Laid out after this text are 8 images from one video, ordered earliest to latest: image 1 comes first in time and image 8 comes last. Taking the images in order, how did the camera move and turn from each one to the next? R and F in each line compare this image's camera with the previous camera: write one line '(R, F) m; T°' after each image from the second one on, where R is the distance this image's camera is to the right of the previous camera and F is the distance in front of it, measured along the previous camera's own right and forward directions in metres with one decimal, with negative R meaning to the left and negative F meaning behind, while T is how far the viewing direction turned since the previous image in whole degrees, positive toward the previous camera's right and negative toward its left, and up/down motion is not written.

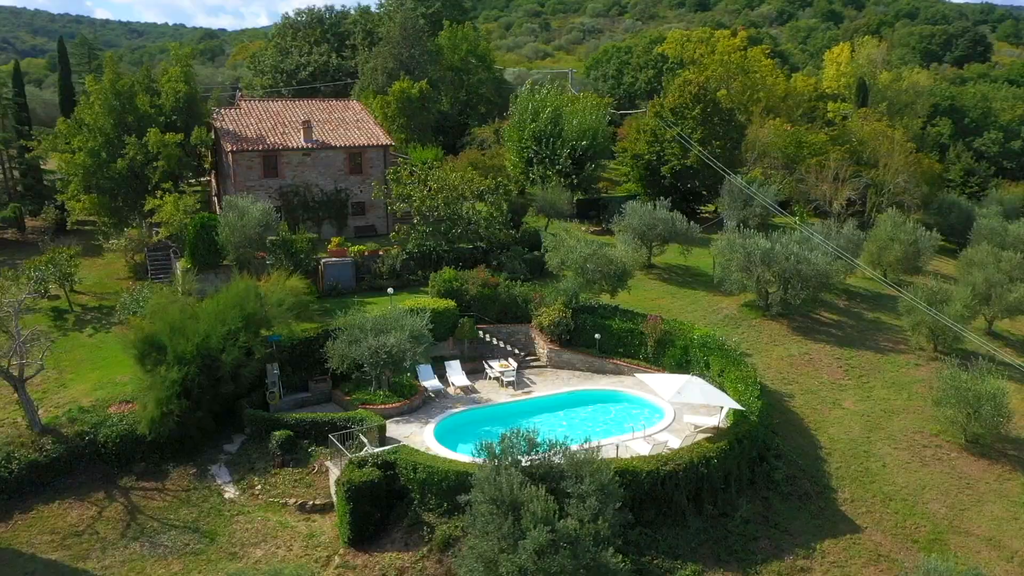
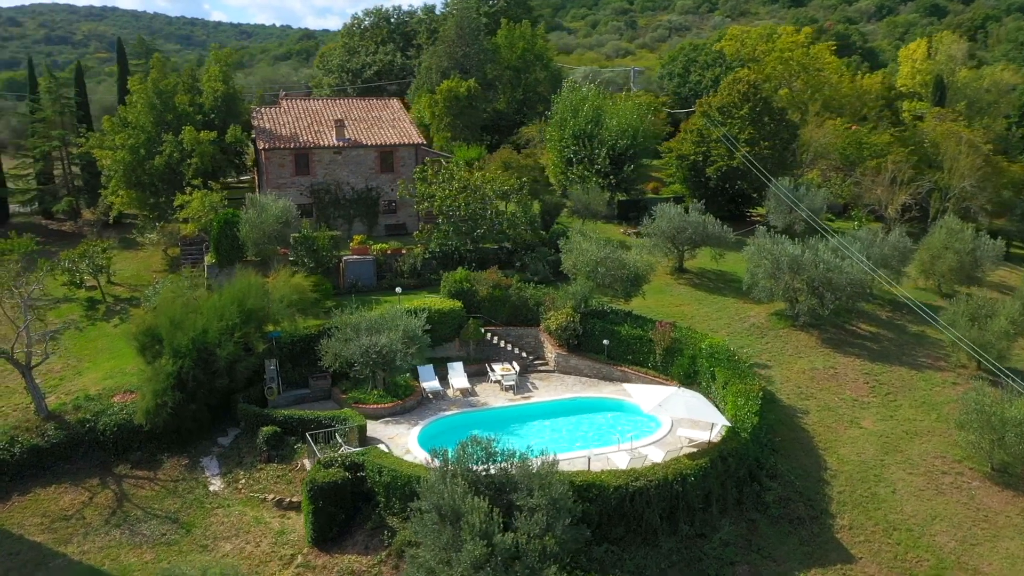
(+2.7, +0.6) m; -6°
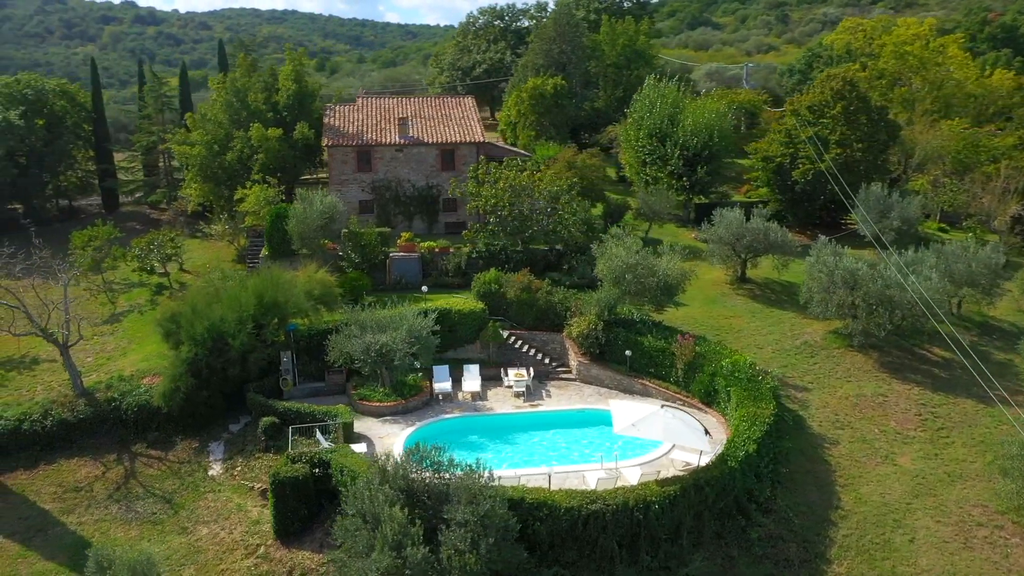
(+4.0, +1.0) m; -10°
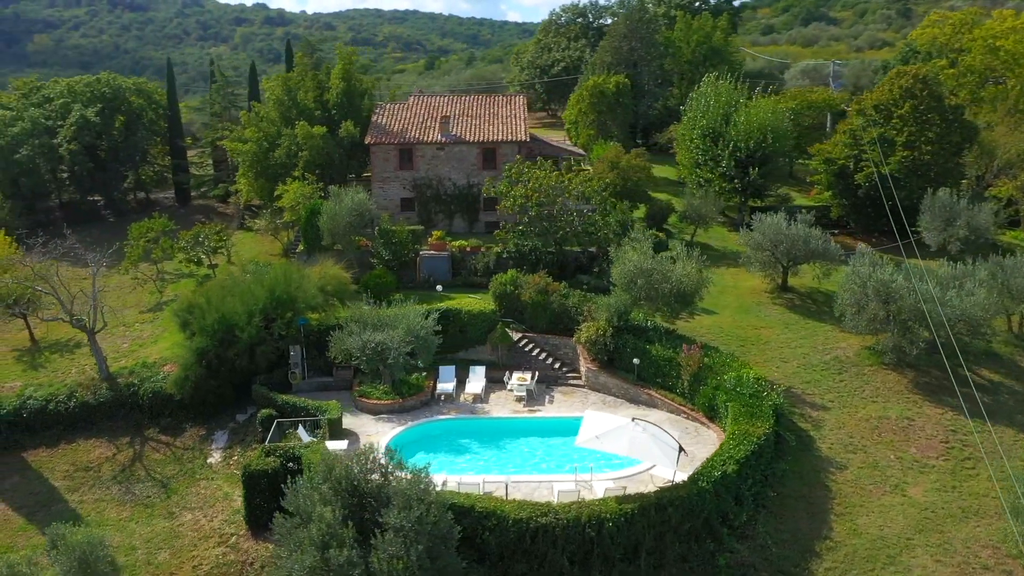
(+3.1, +0.6) m; -8°
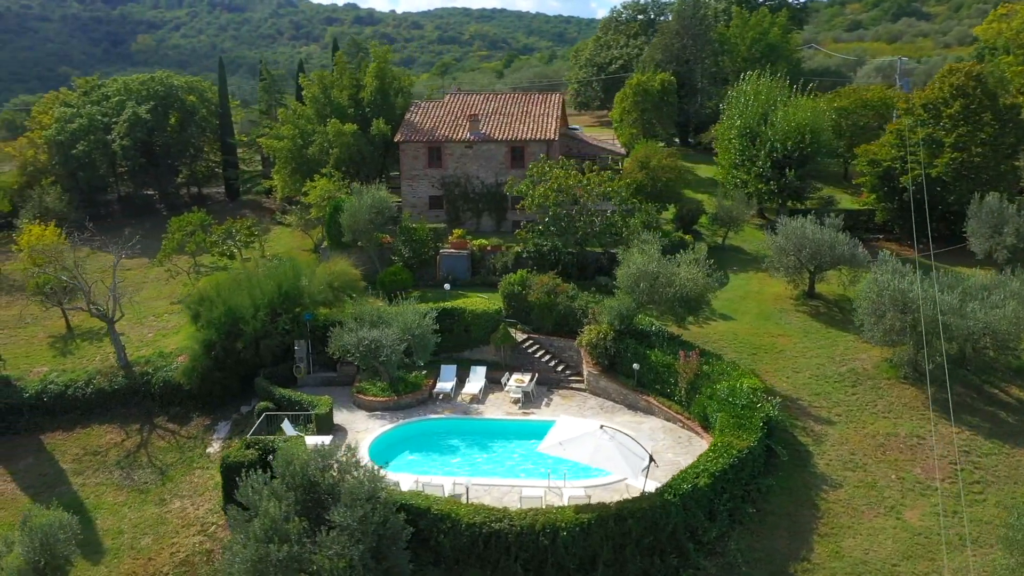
(+2.4, +0.4) m; -6°
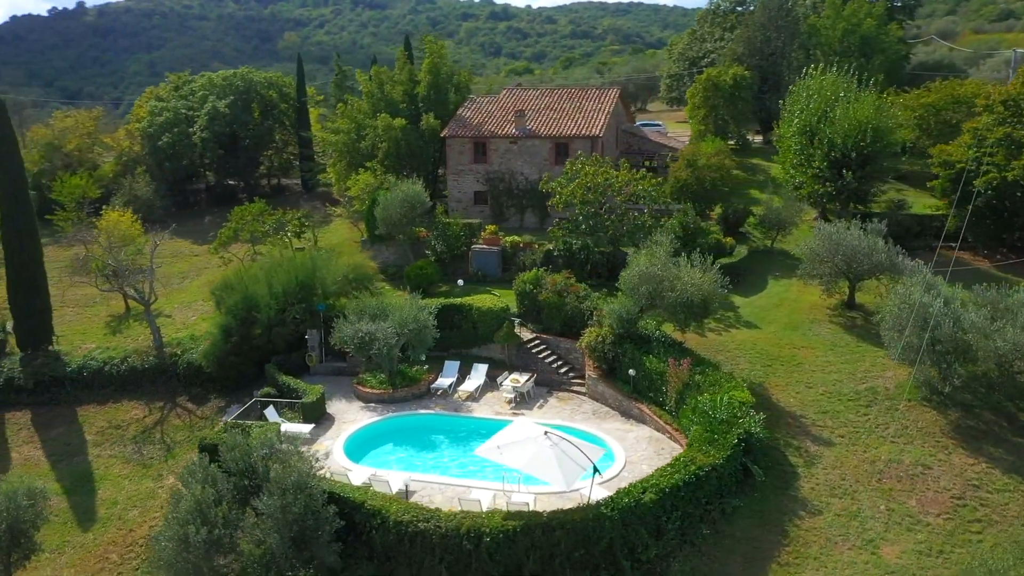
(+3.7, +0.6) m; -9°
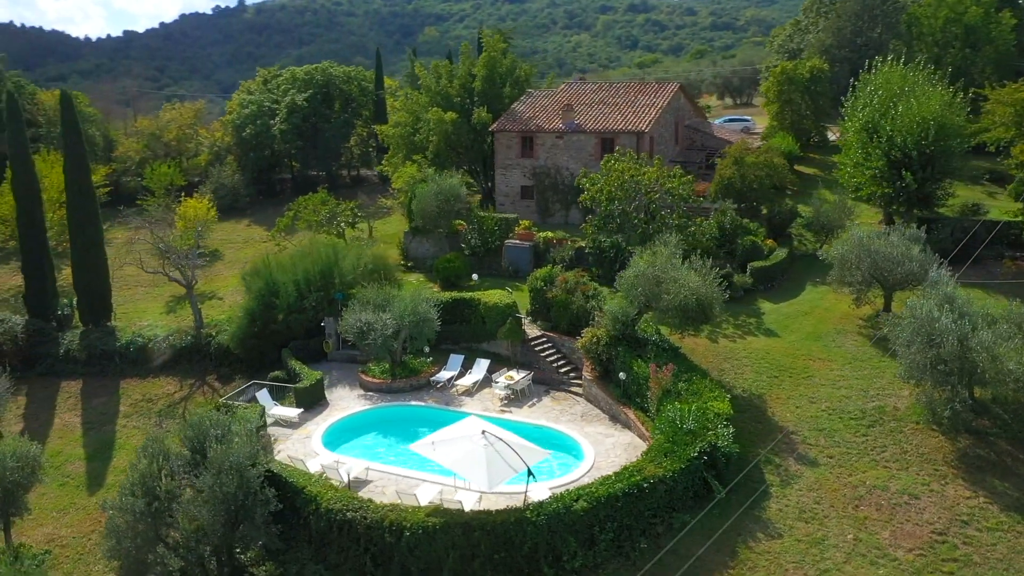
(+3.8, +0.5) m; -9°
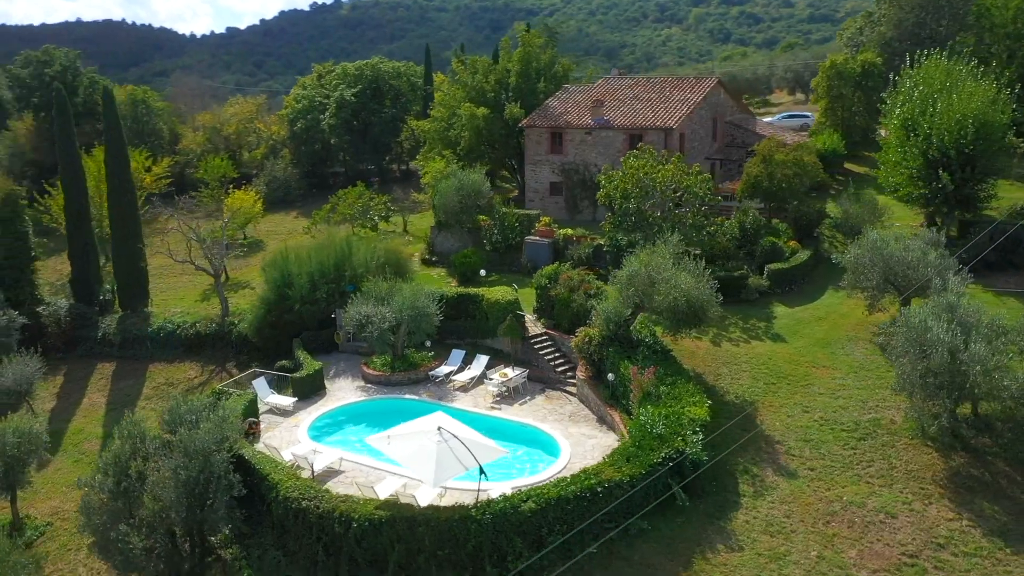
(+2.5, +0.2) m; -6°
